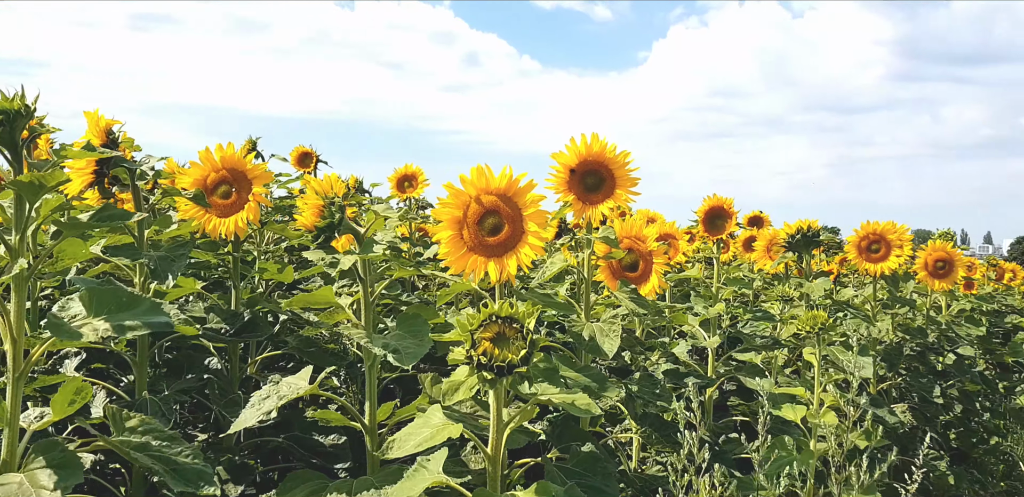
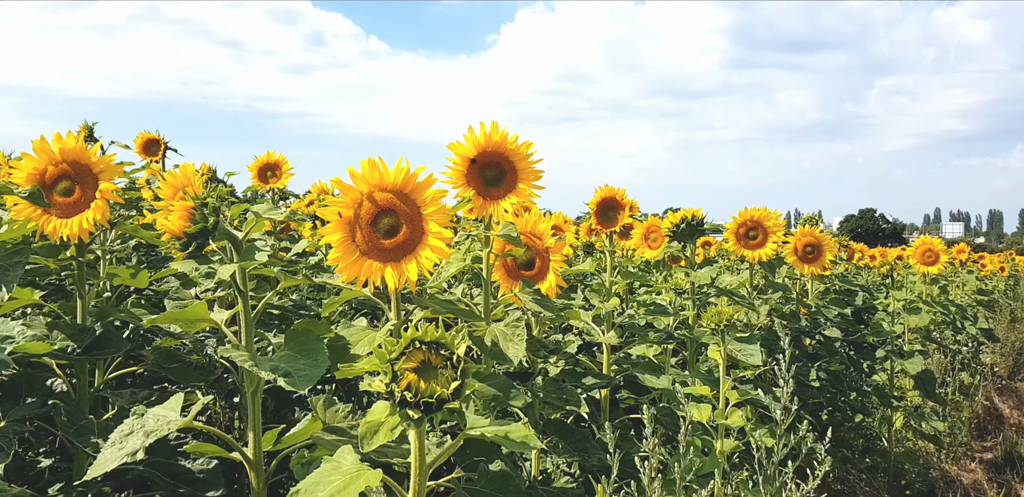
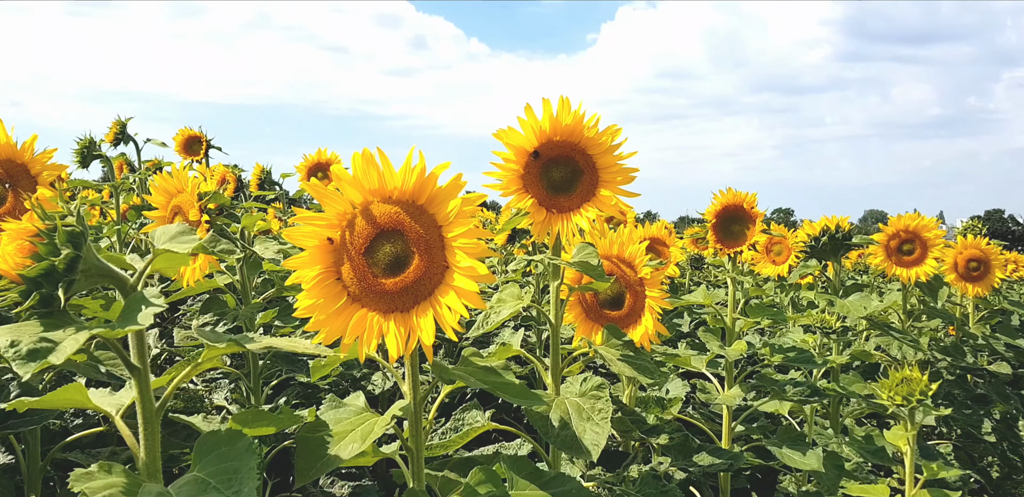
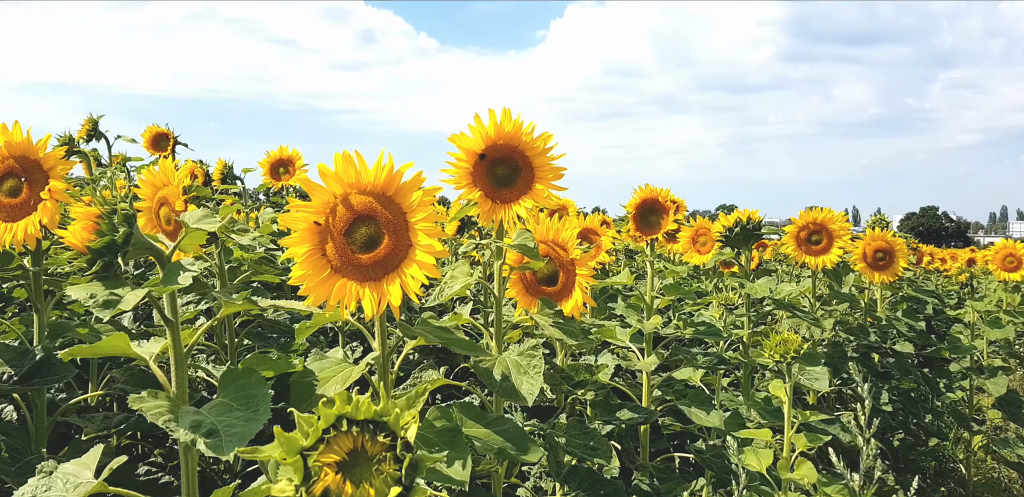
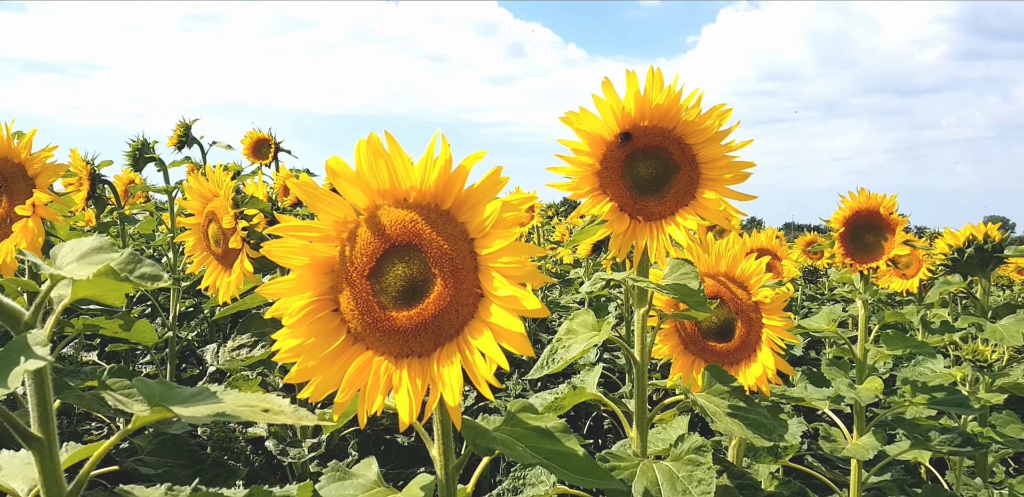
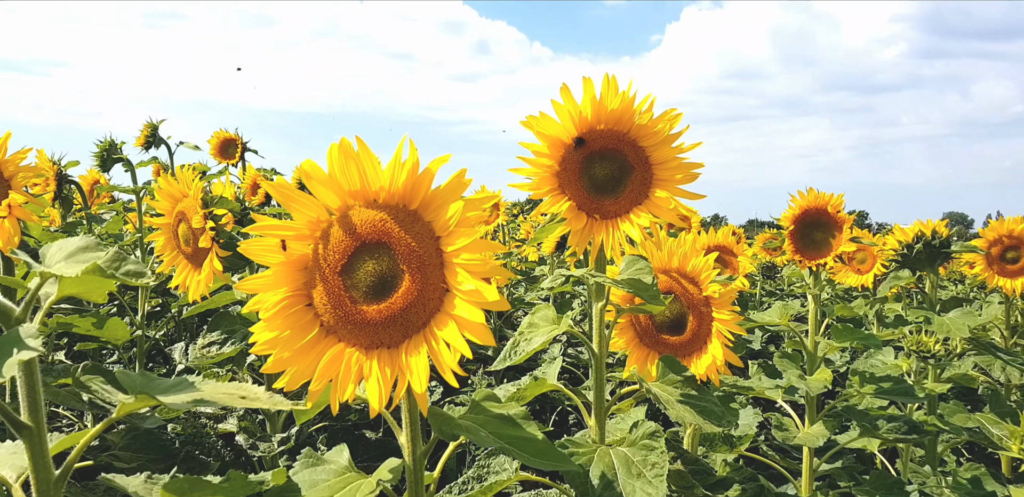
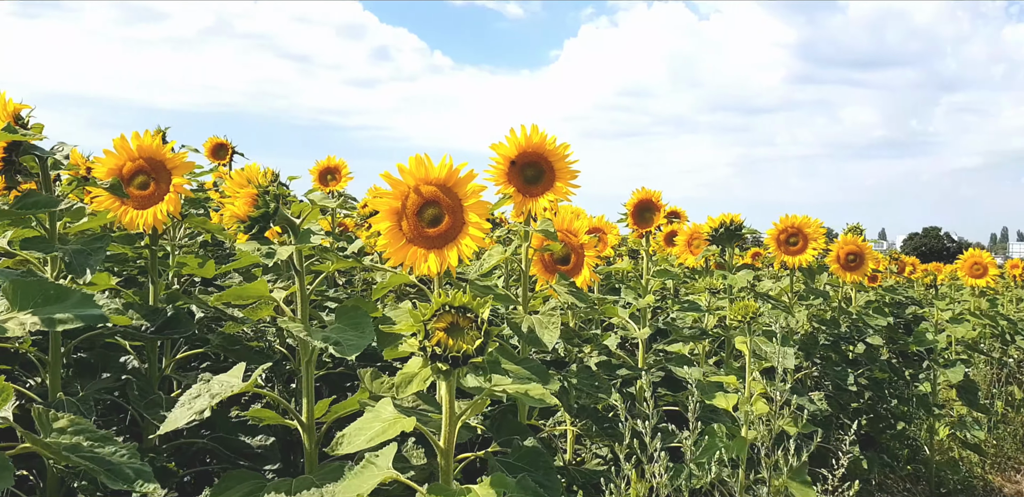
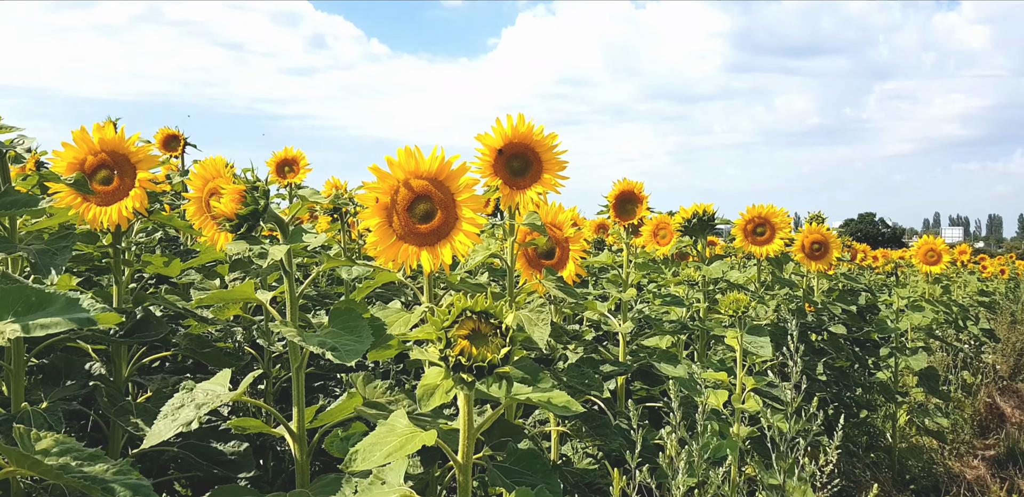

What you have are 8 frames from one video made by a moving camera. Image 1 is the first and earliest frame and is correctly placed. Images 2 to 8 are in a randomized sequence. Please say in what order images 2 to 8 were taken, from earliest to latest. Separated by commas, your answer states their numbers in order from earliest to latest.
7, 8, 2, 4, 3, 6, 5
